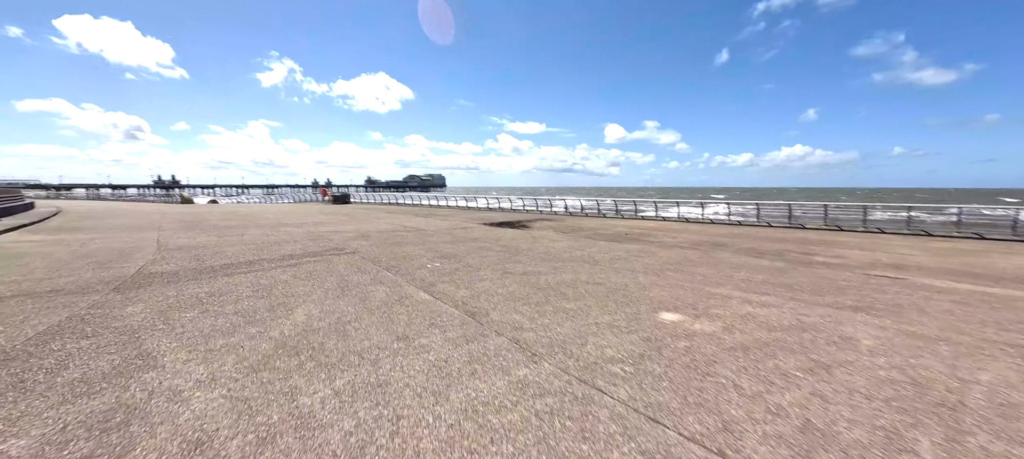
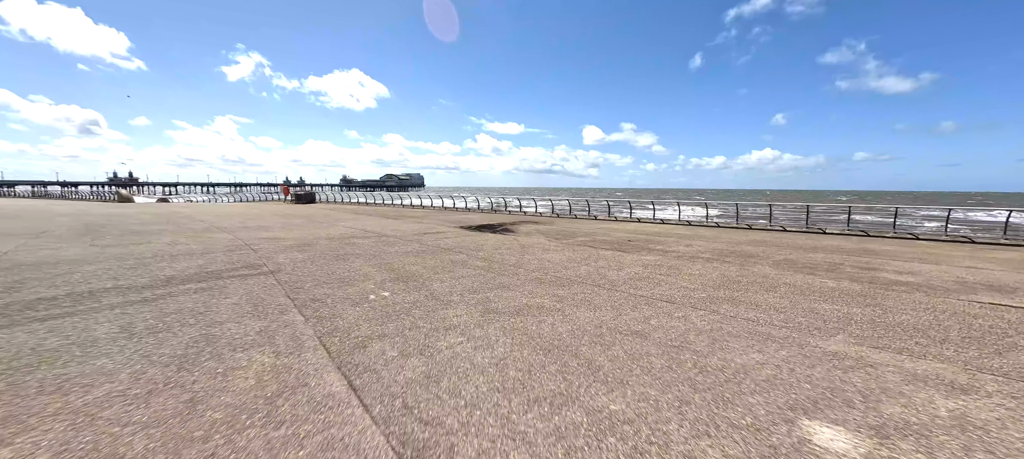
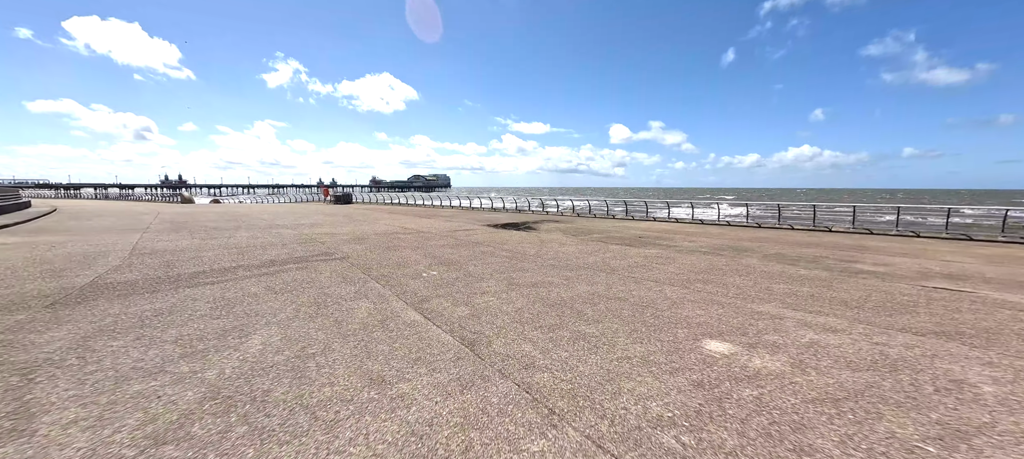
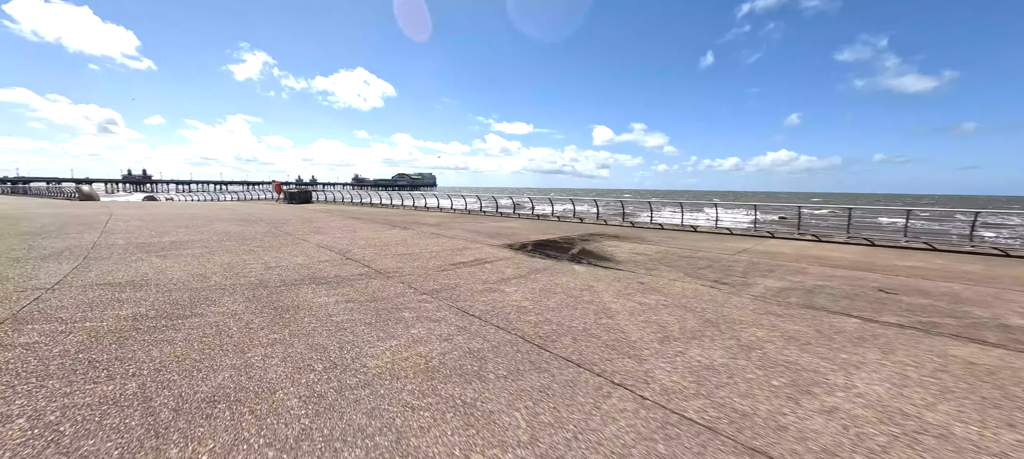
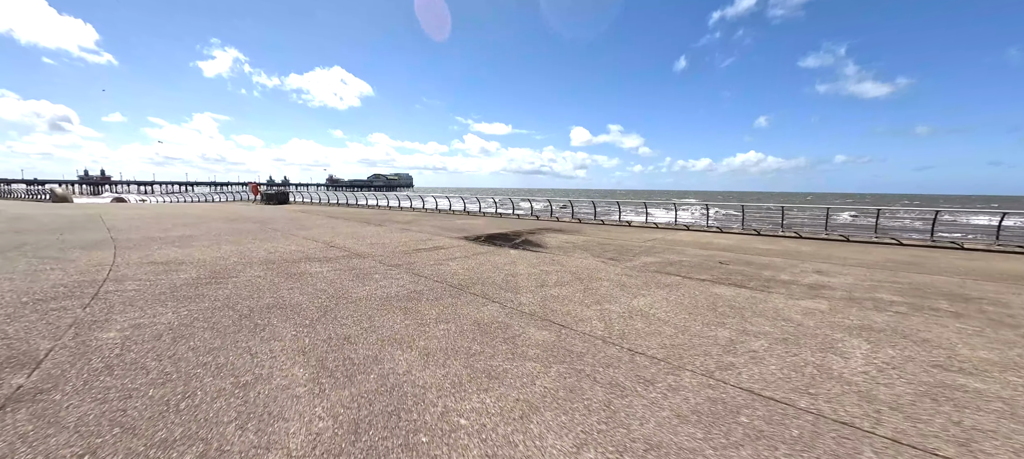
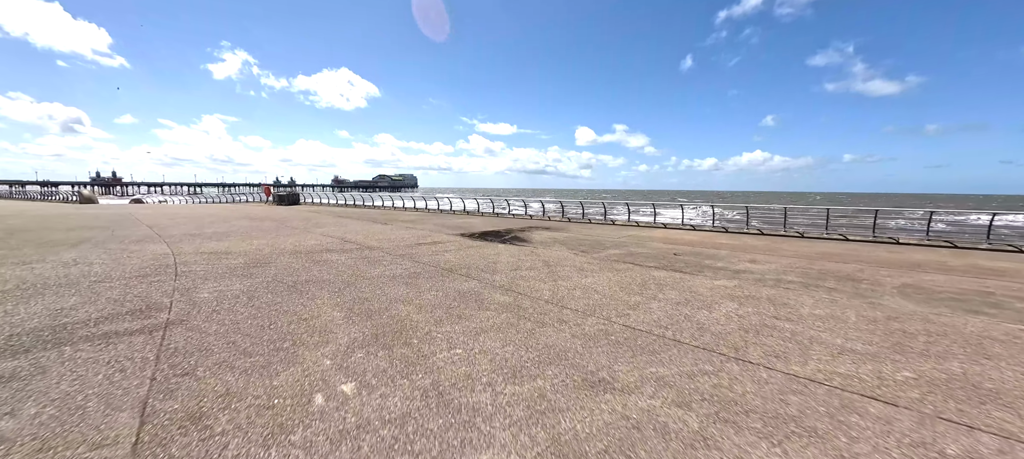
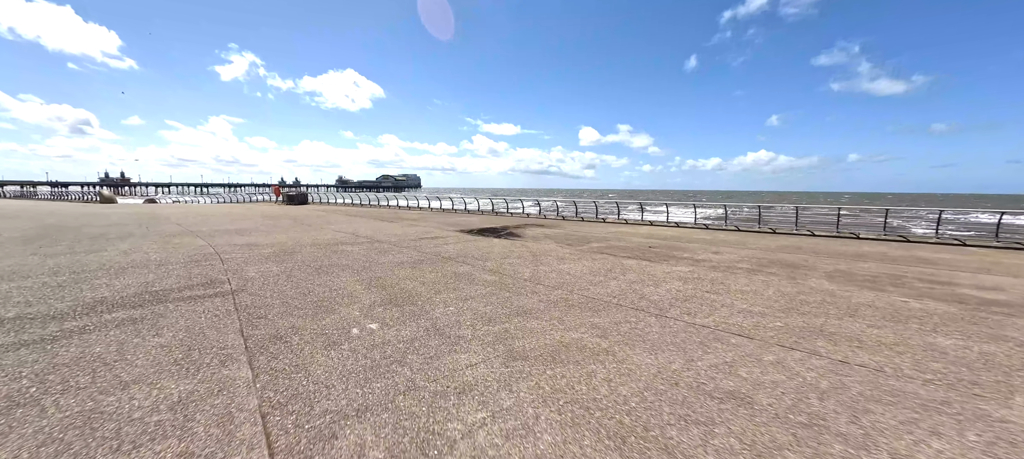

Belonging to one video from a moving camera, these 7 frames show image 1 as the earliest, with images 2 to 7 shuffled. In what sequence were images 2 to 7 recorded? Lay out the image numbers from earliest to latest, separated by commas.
3, 2, 7, 6, 5, 4
